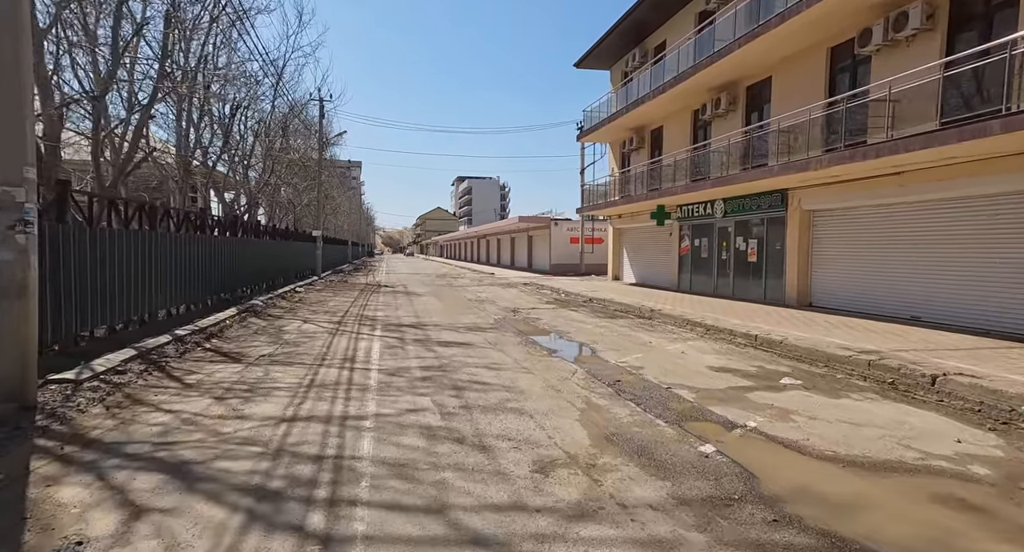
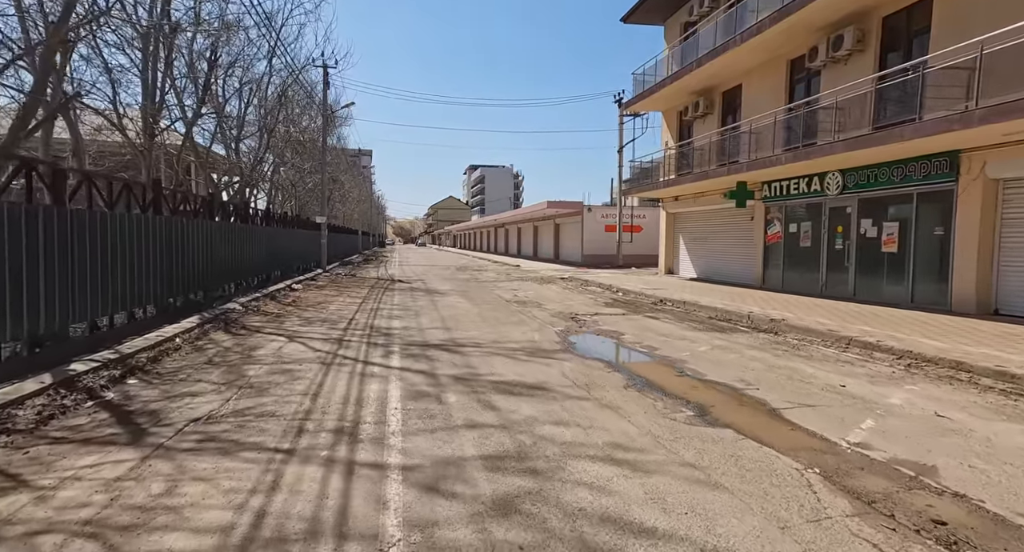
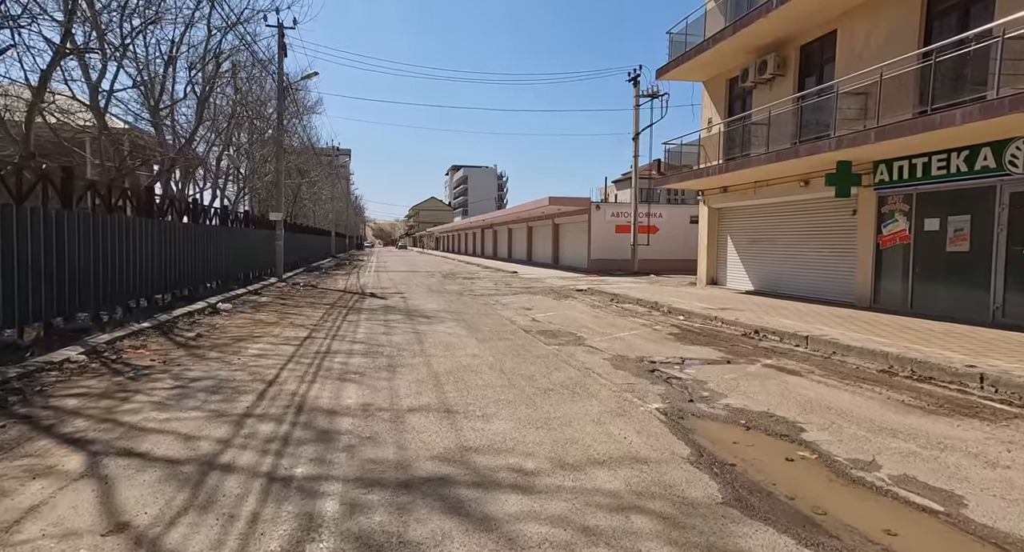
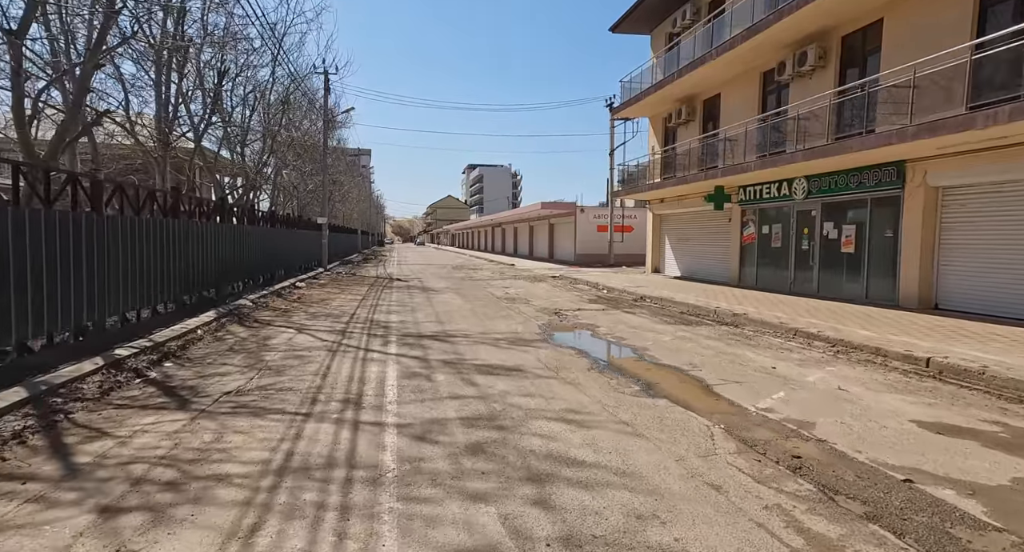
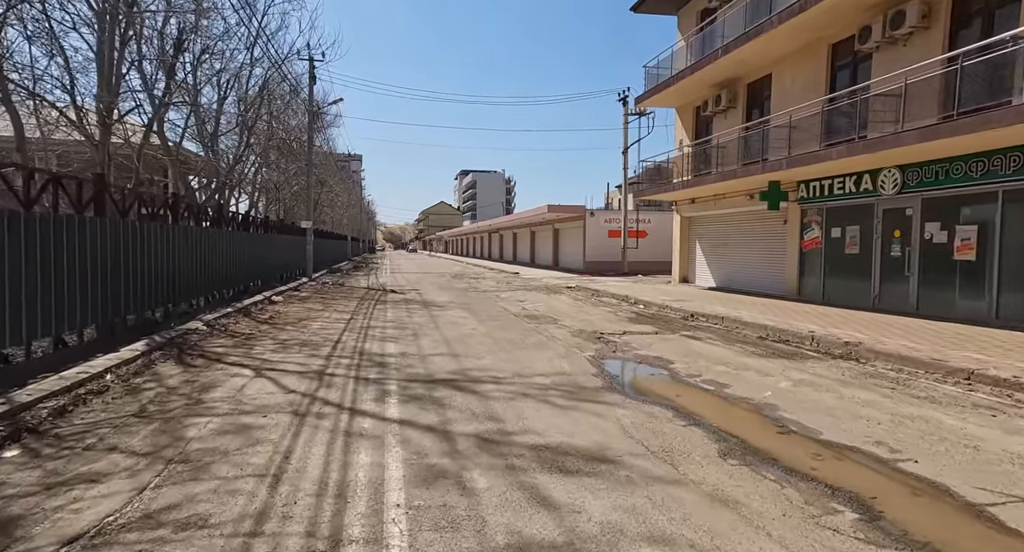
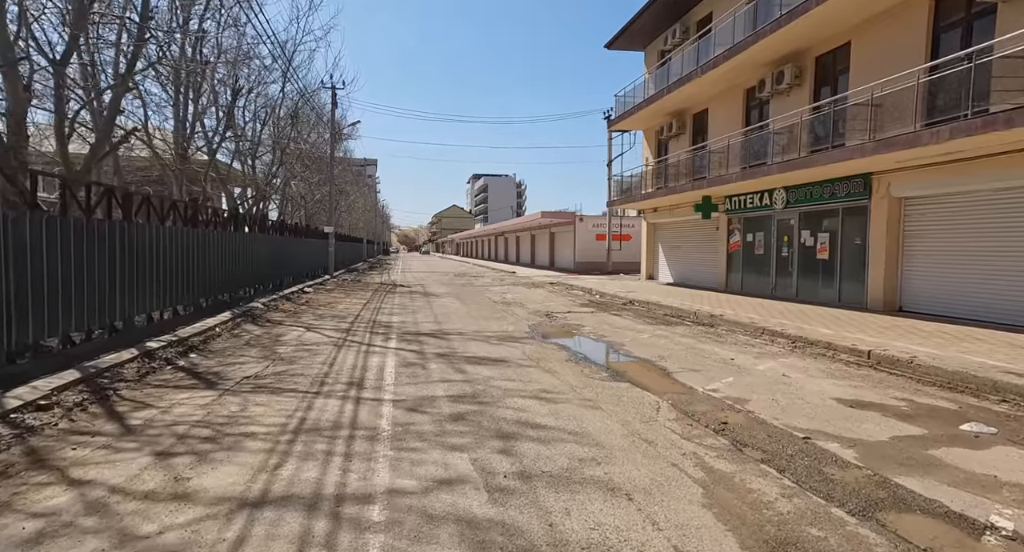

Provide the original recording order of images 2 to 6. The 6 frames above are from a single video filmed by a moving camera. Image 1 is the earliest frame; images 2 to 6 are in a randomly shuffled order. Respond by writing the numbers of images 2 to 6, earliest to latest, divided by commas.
6, 4, 2, 5, 3
